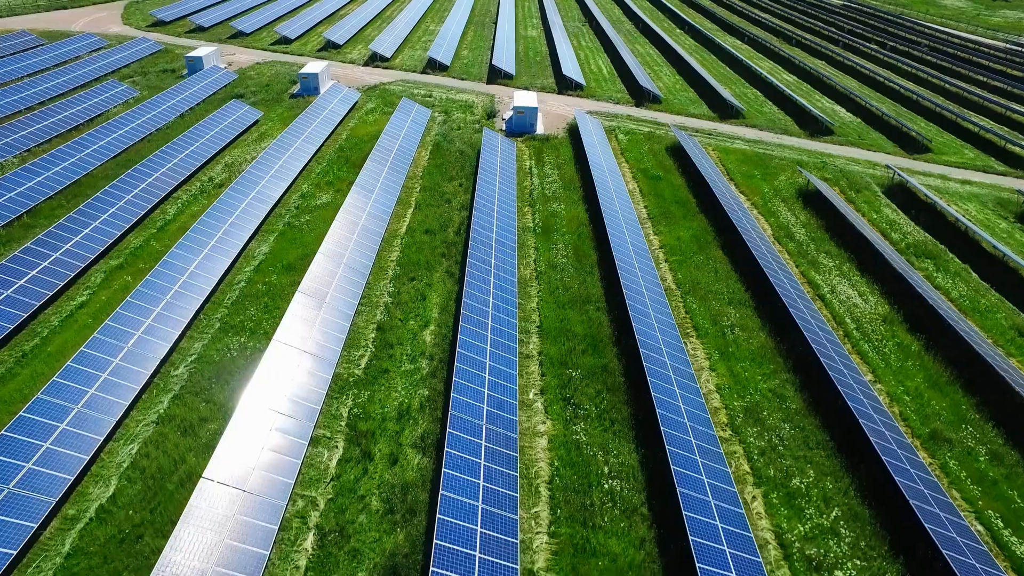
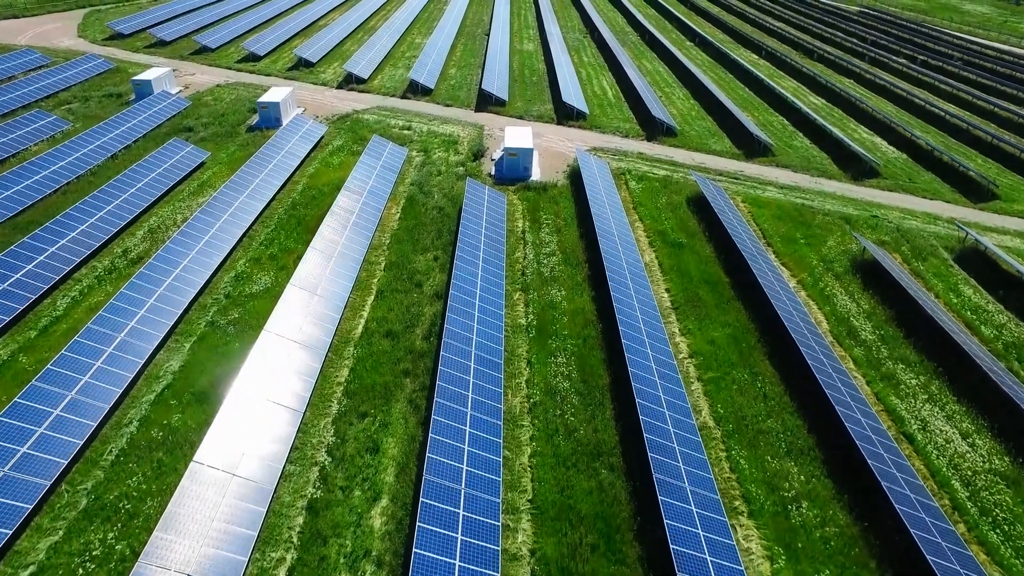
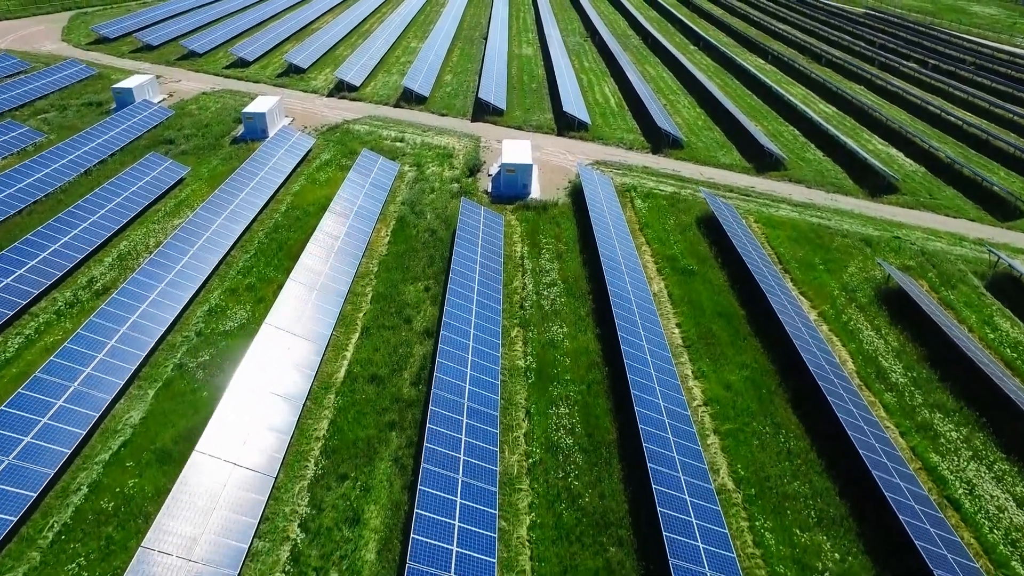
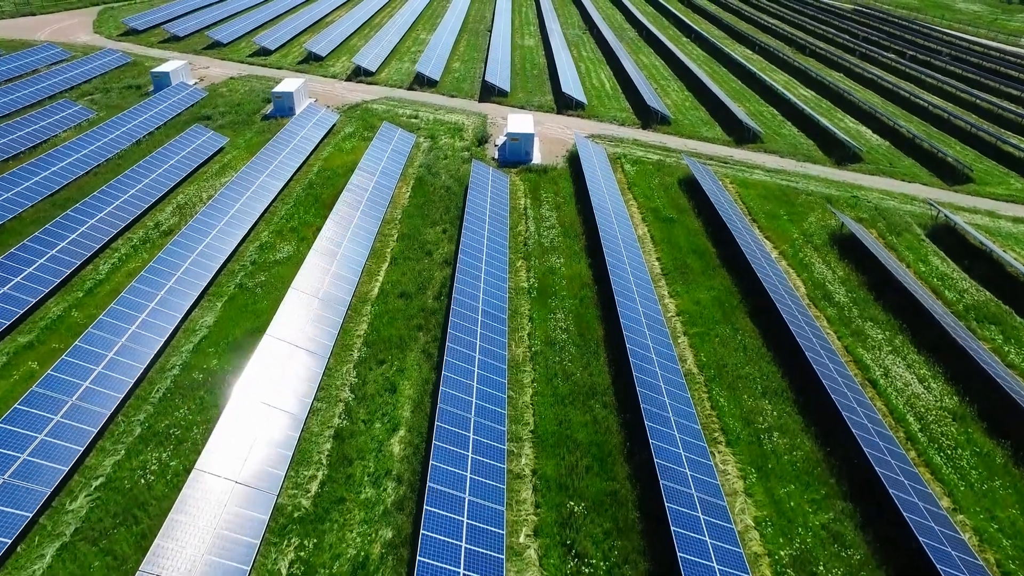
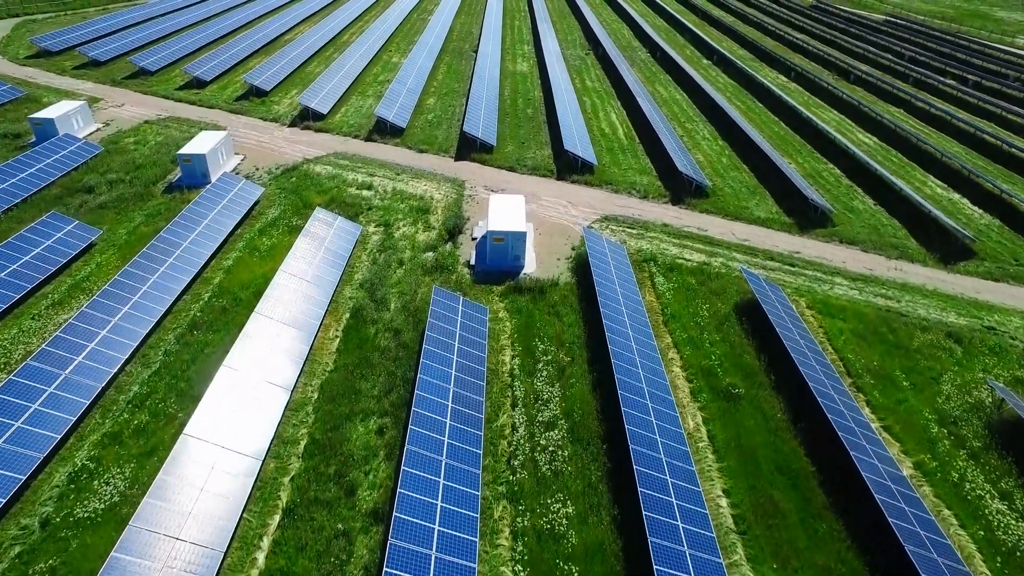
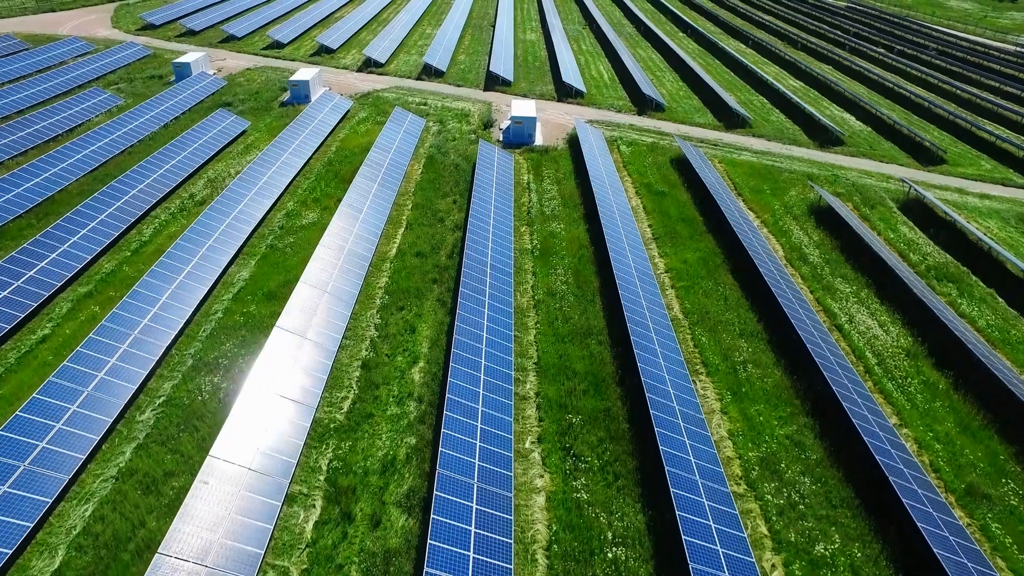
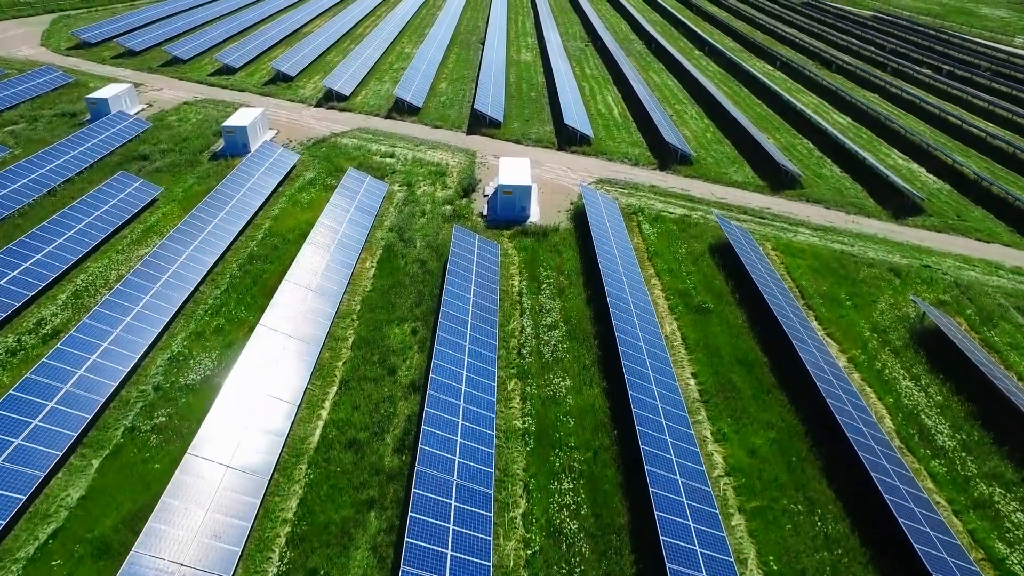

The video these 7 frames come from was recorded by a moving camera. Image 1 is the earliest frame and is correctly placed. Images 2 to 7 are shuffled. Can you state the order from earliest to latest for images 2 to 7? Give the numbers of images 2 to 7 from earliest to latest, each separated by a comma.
6, 4, 2, 3, 7, 5
